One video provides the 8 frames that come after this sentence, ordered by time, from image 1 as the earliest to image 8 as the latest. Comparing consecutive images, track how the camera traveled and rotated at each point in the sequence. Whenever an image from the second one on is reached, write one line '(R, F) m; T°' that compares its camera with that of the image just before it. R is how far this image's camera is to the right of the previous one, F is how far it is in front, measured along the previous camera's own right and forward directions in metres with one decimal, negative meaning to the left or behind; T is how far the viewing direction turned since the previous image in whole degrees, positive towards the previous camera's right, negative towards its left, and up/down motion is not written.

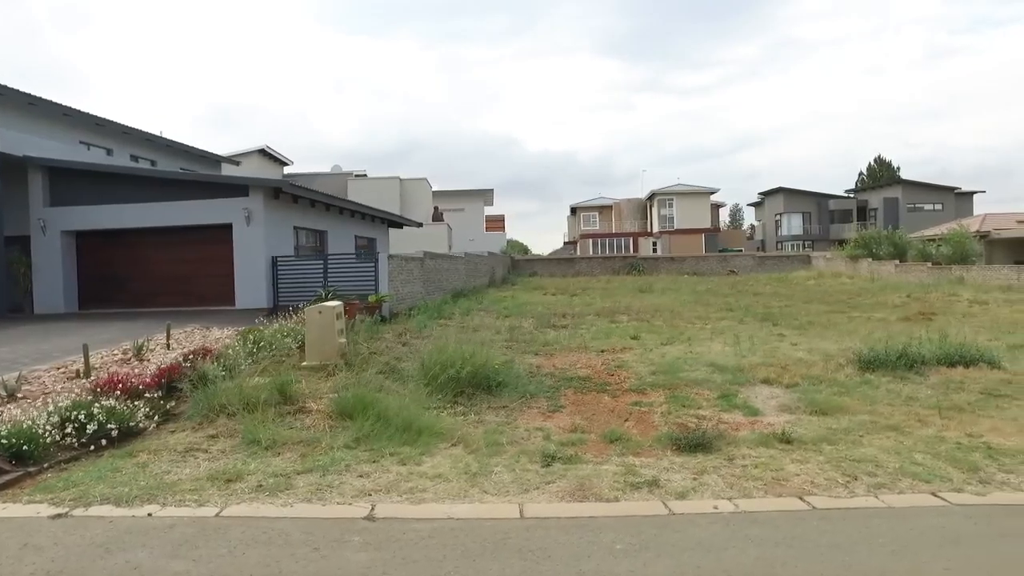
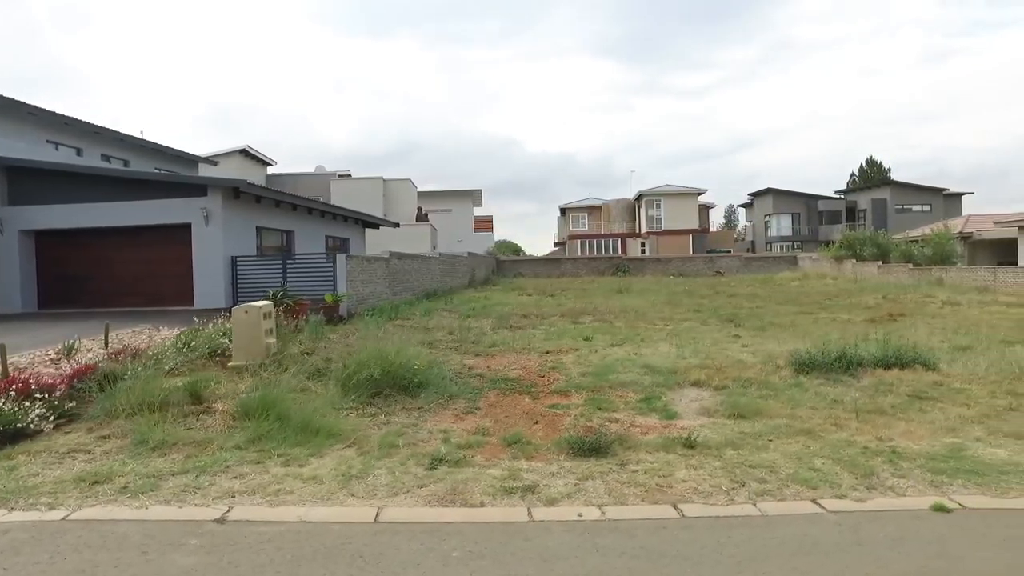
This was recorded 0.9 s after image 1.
(+0.9, +0.1) m; 0°
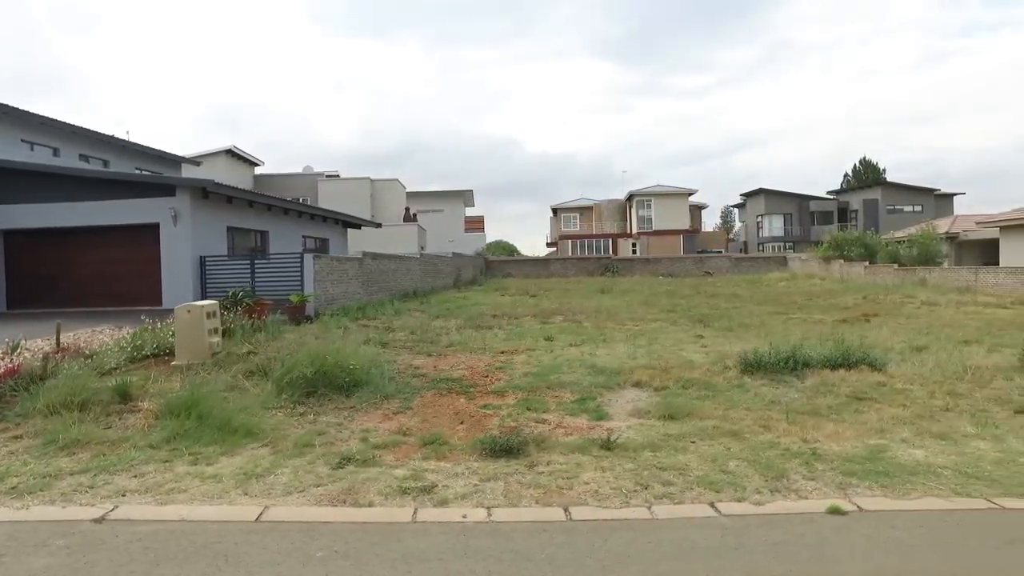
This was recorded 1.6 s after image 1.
(+0.7, 0.0) m; 0°
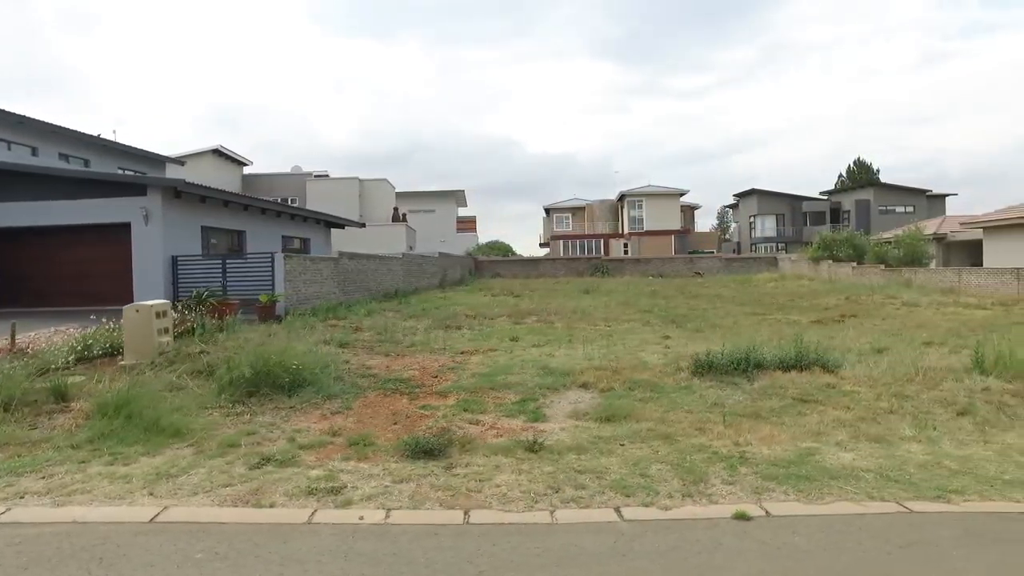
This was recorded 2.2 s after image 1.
(+0.6, 0.0) m; 0°
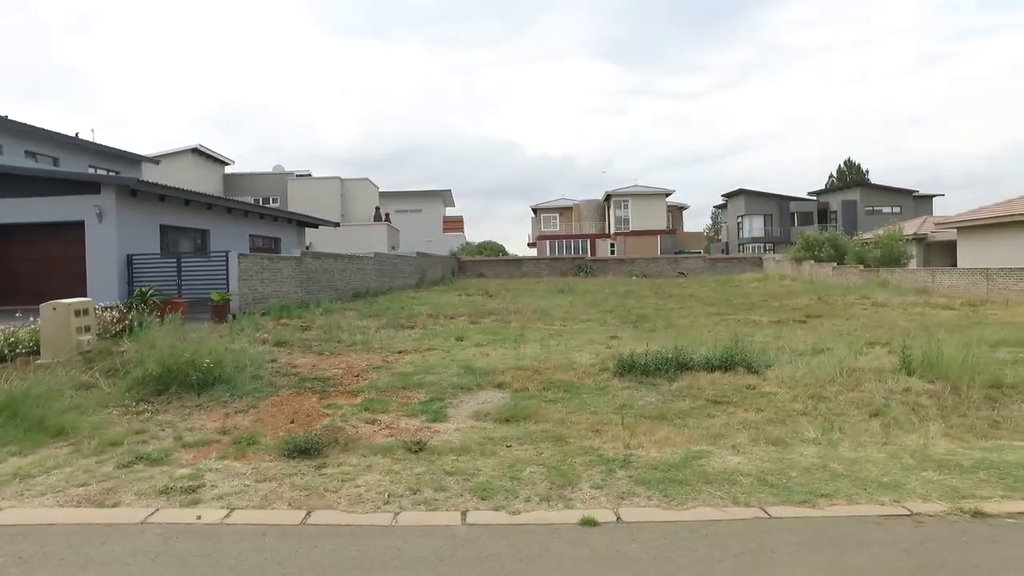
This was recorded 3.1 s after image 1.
(+1.0, +0.1) m; -1°
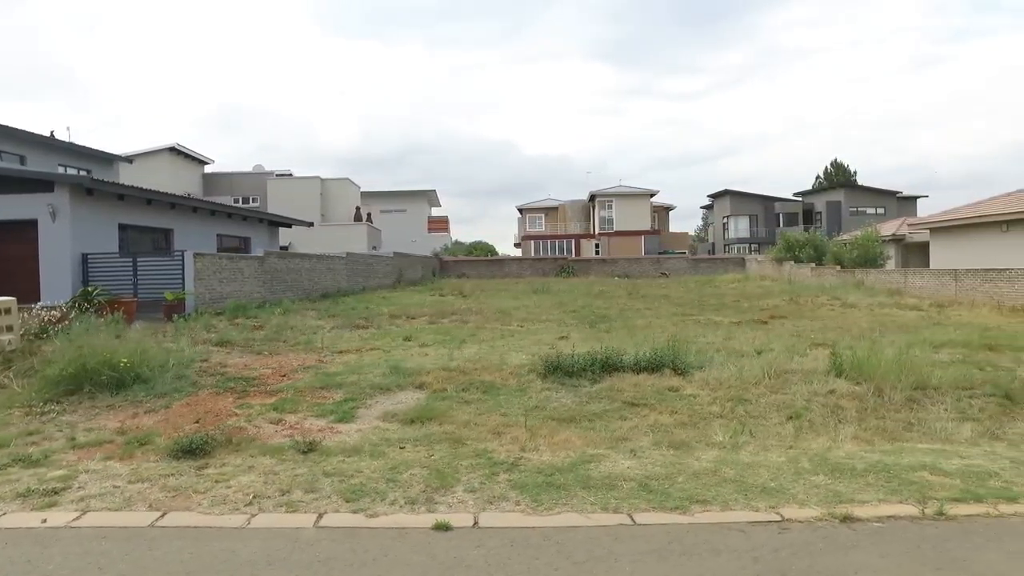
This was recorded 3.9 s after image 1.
(+0.8, +0.1) m; 0°
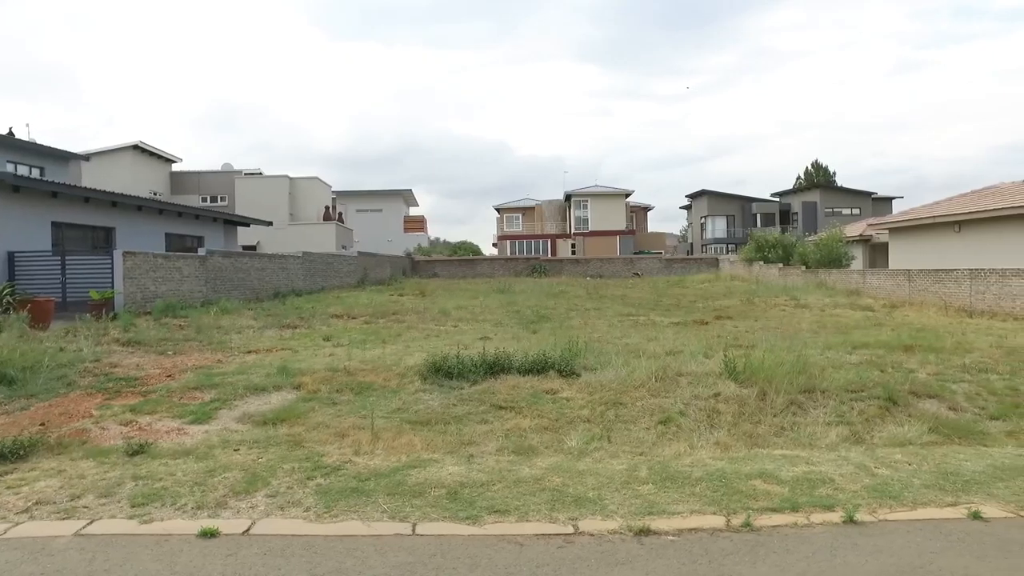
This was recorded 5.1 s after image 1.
(+1.2, +0.2) m; 0°
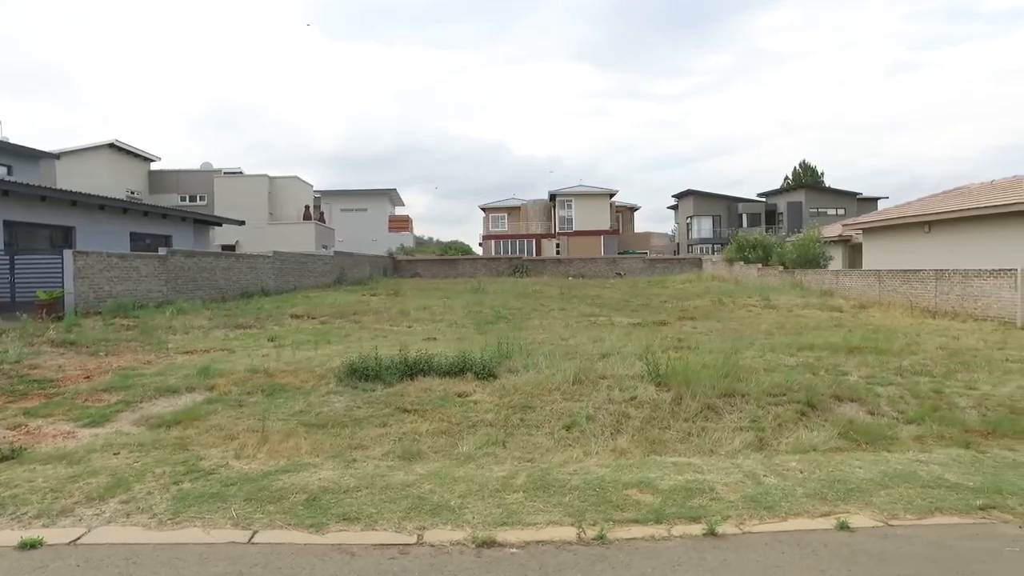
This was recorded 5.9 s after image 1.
(+0.8, +0.2) m; 0°
